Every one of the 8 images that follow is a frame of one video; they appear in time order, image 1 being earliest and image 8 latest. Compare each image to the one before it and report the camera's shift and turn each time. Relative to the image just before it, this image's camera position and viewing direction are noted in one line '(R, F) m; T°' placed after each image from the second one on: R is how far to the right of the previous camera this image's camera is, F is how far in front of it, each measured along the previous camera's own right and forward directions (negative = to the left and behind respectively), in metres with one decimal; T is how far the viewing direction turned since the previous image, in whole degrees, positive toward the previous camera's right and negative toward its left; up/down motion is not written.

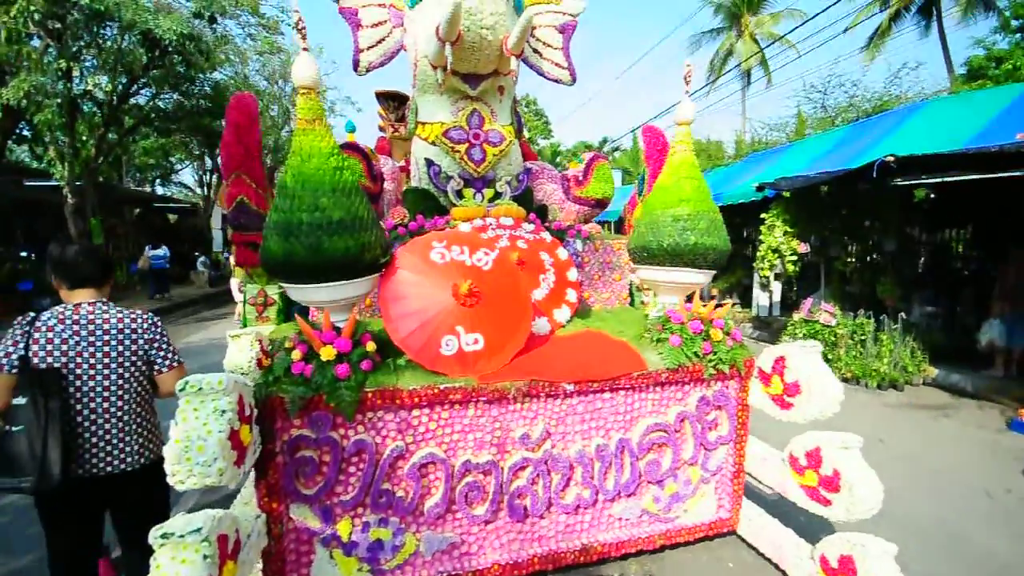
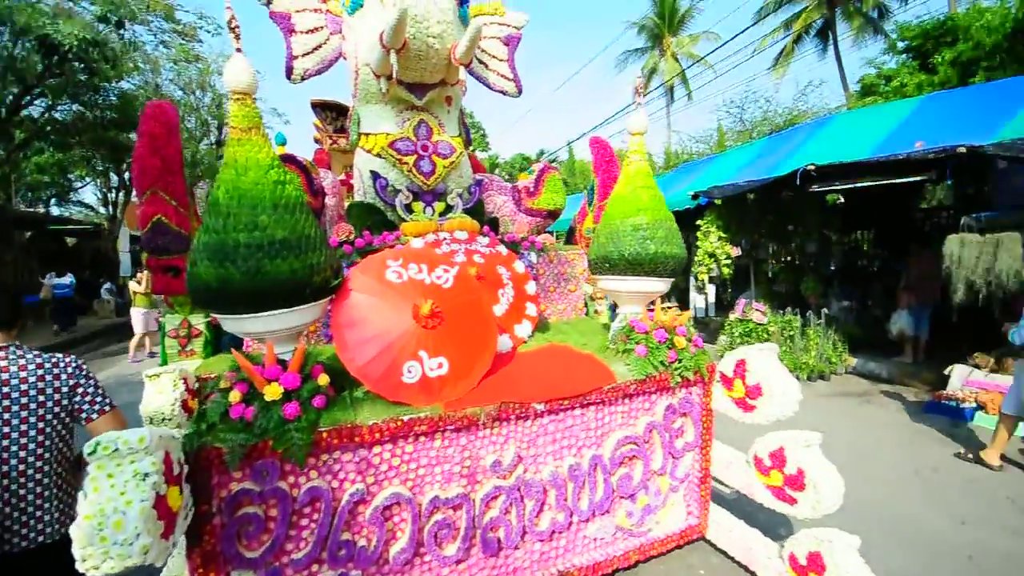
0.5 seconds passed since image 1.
(-0.1, +0.1) m; +7°
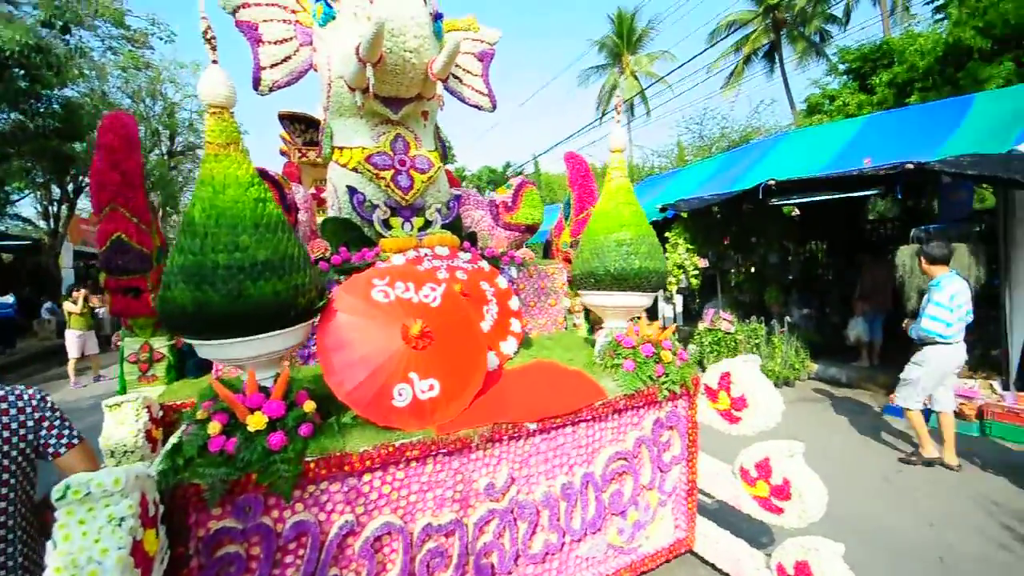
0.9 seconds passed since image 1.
(-0.1, 0.0) m; +4°
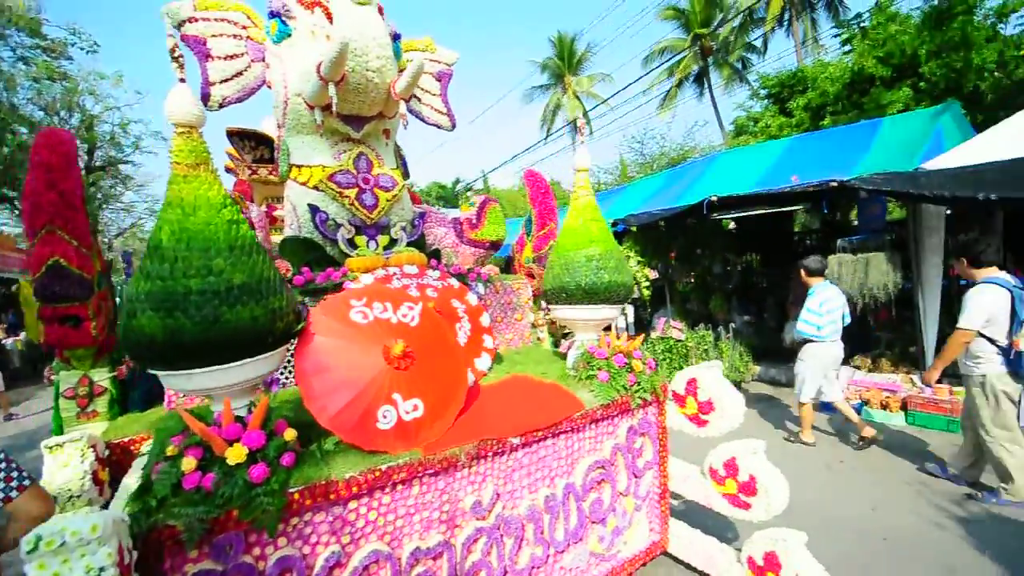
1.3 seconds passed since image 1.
(-0.2, 0.0) m; +6°
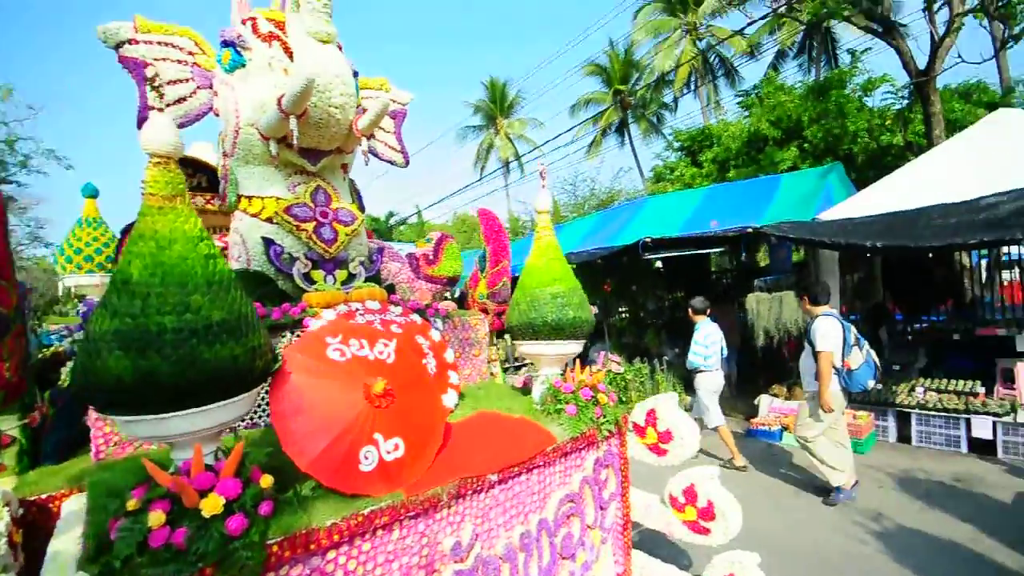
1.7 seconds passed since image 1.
(-0.3, -0.1) m; +9°
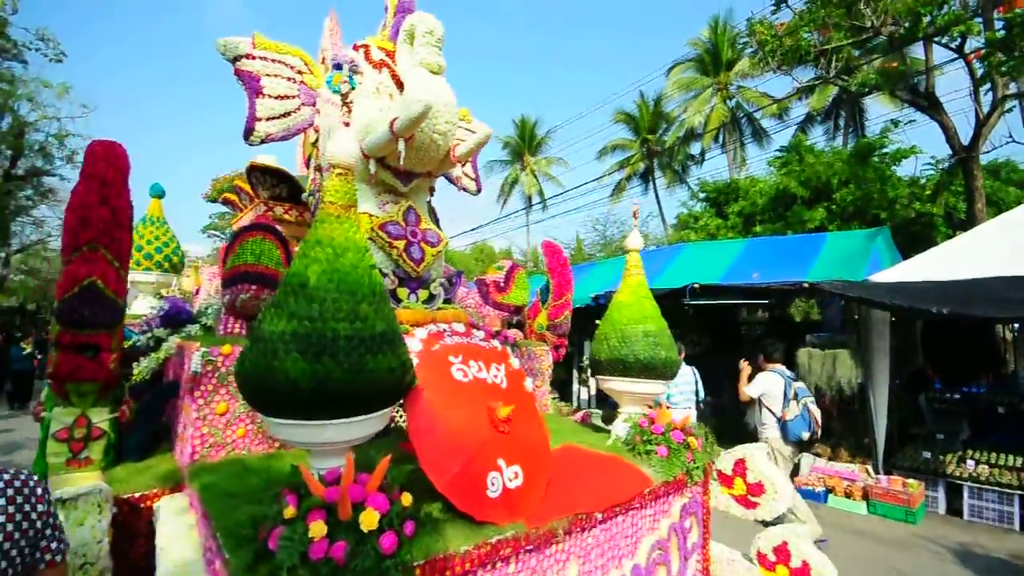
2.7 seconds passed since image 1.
(-0.7, 0.0) m; -1°
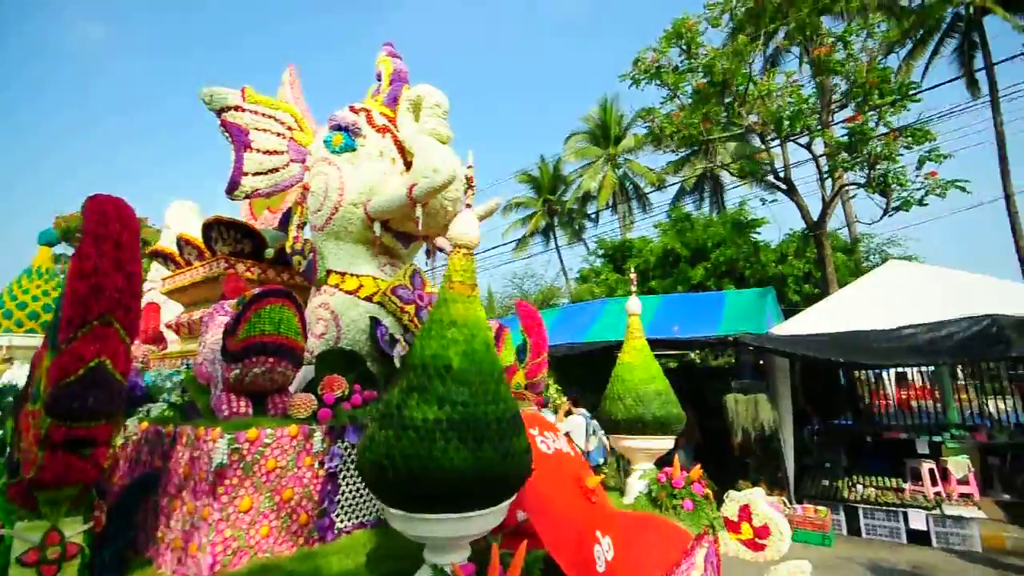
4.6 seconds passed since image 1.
(-1.0, 0.0) m; +13°
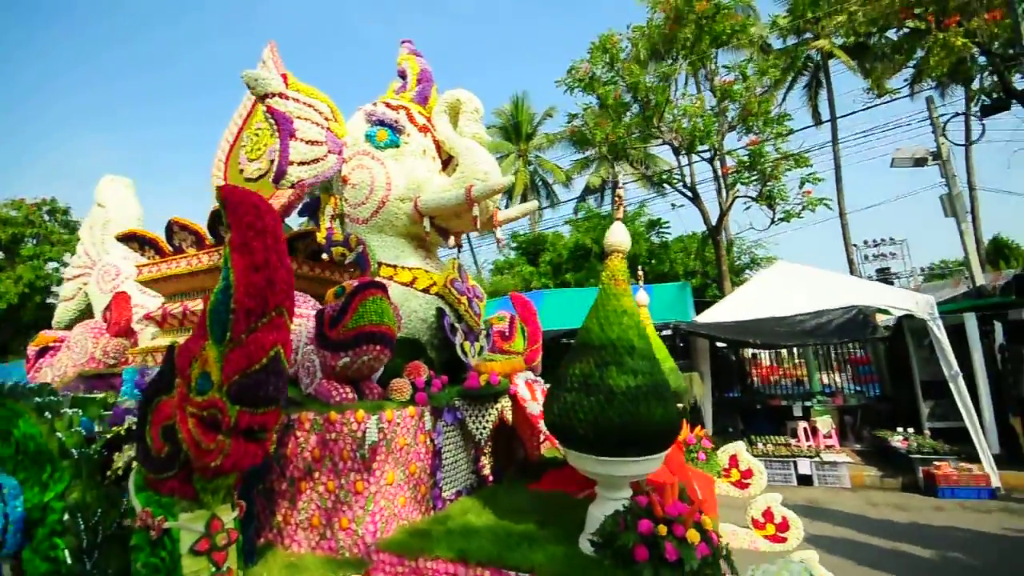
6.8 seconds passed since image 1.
(-1.4, -0.3) m; +13°
